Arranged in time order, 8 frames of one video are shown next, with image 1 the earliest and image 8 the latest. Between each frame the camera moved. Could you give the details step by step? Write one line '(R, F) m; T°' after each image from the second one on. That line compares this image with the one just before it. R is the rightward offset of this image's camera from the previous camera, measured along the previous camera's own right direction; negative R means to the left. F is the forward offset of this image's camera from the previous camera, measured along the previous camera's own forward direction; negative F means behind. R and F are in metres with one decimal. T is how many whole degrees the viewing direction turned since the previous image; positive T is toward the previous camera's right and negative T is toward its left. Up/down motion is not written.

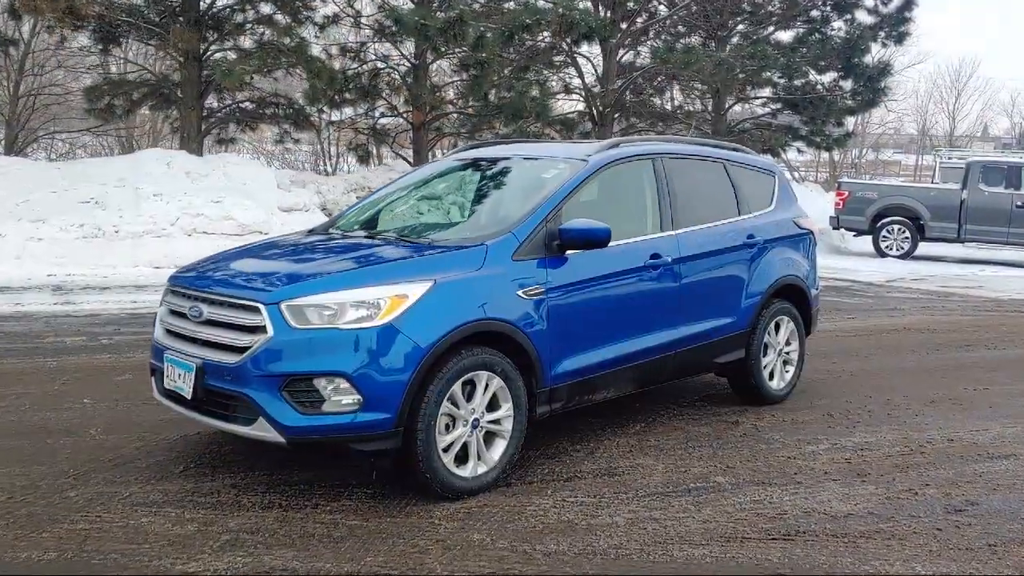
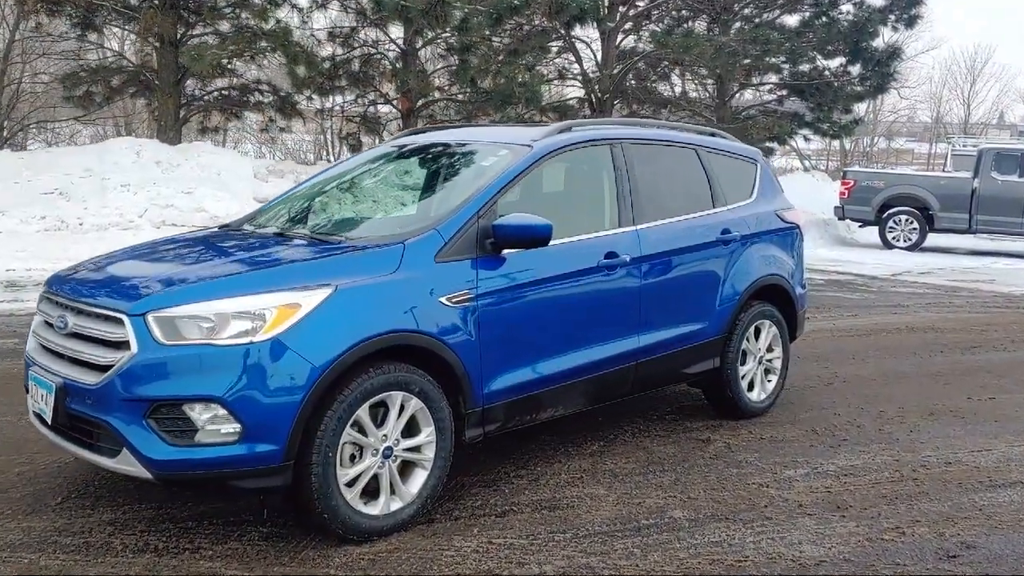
(+0.4, +0.6) m; -1°
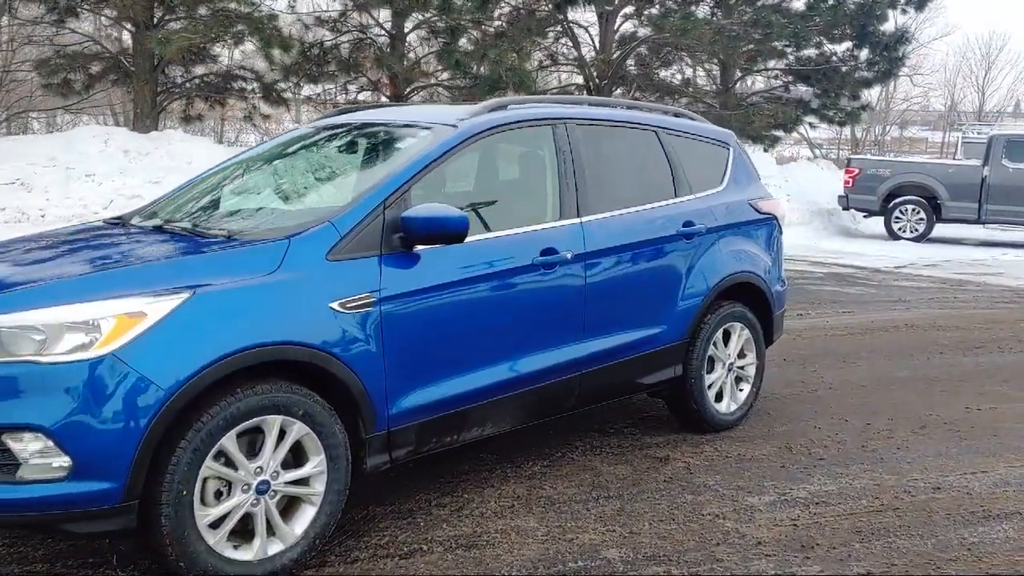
(+0.4, +0.6) m; -1°
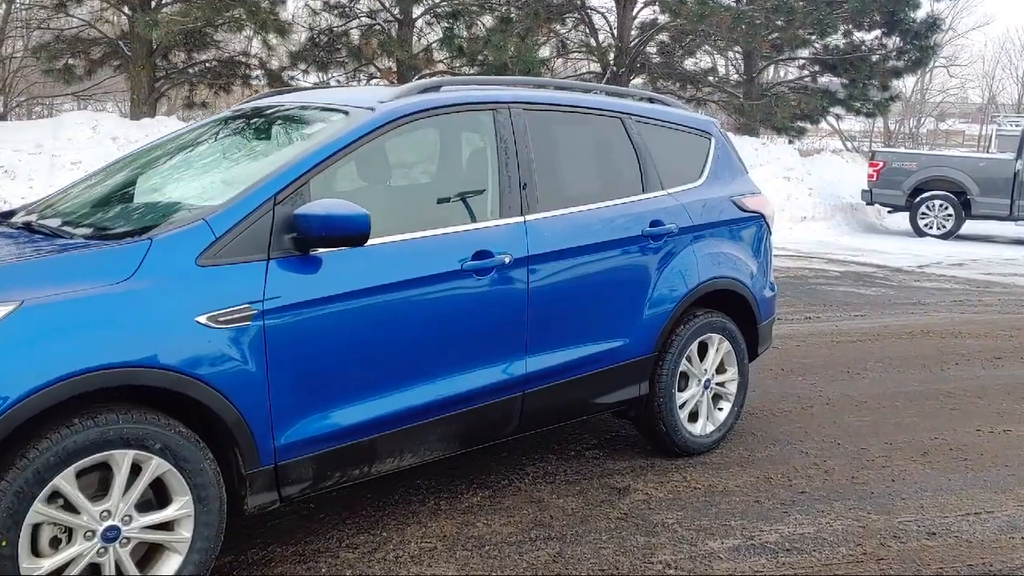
(+0.4, +0.5) m; -2°
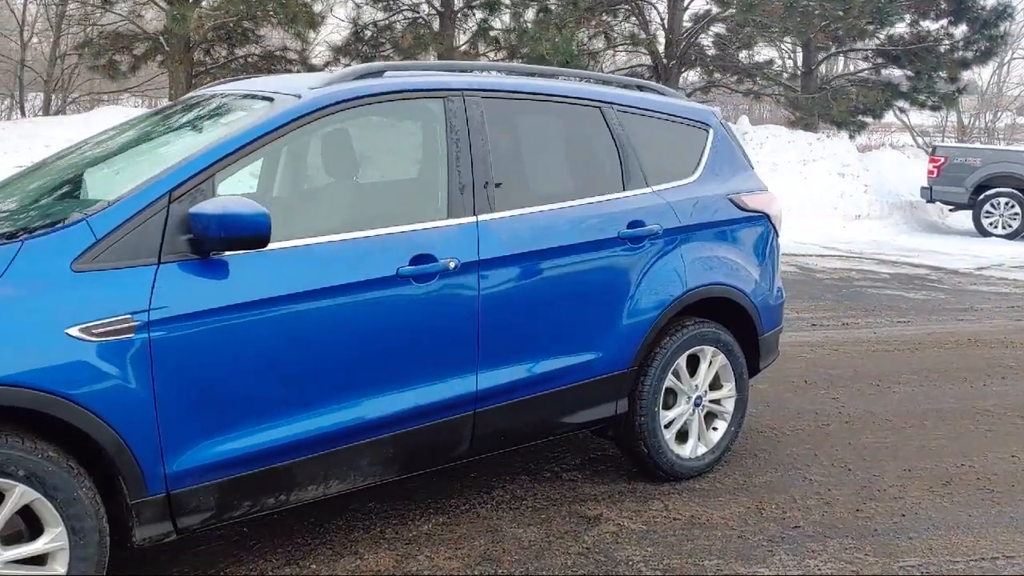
(+0.4, +0.4) m; -4°
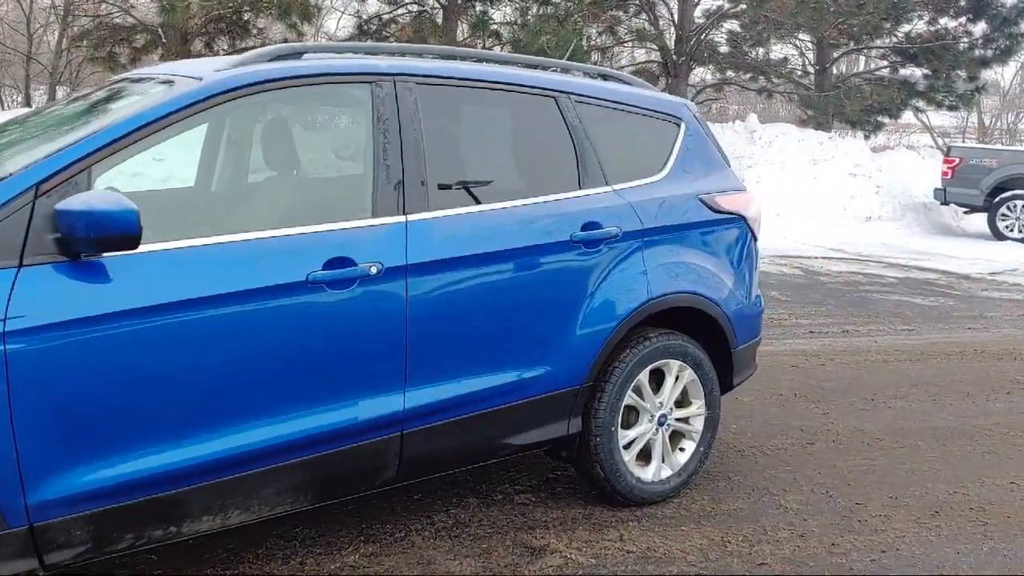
(+0.3, +0.3) m; -1°
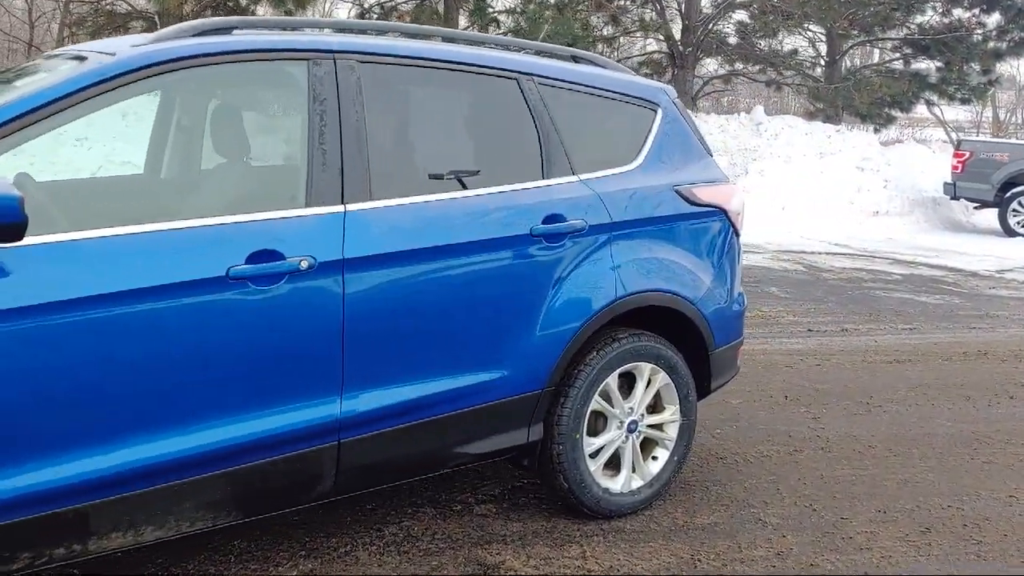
(+0.2, +0.2) m; -1°
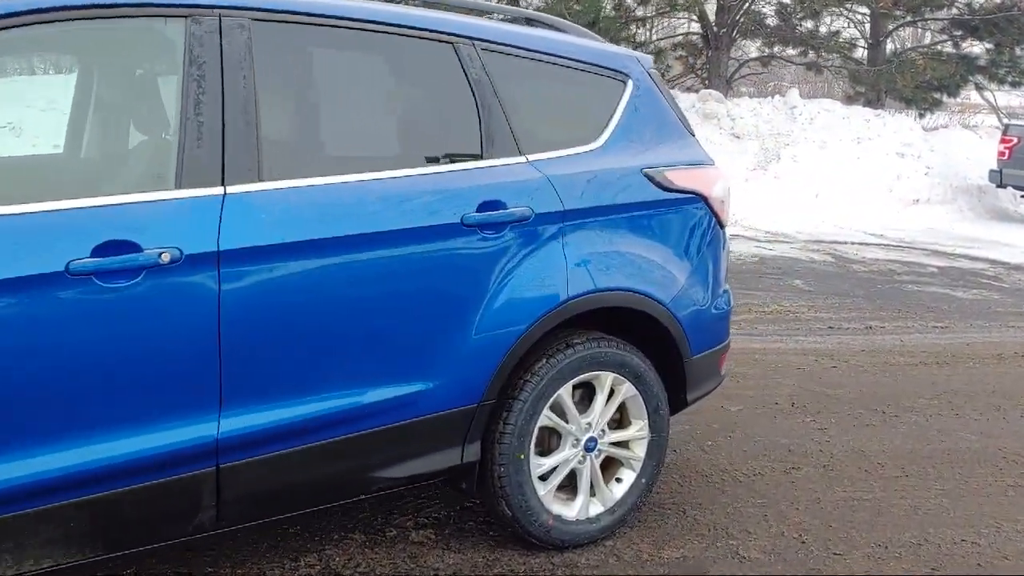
(+0.3, +0.4) m; -3°
